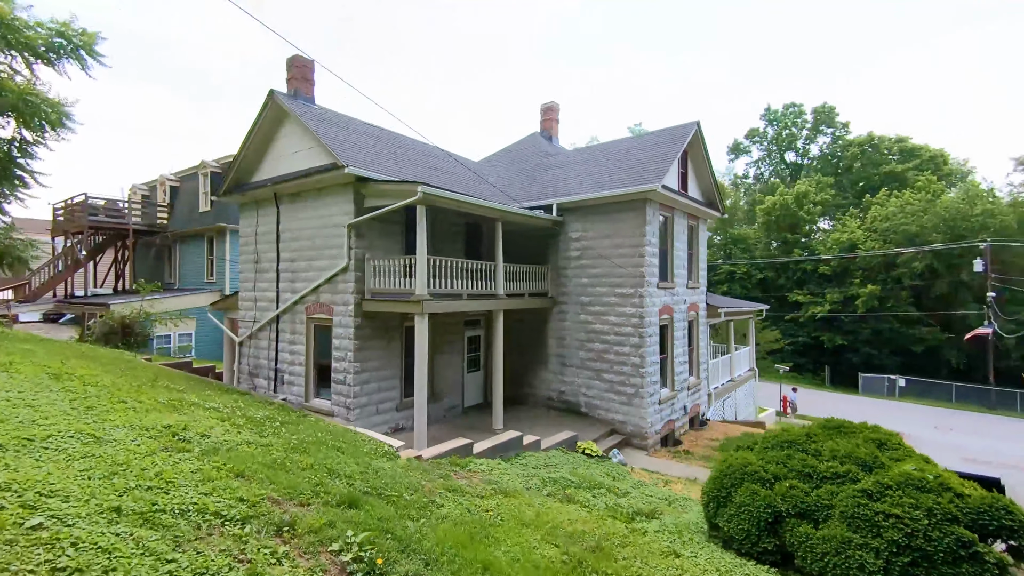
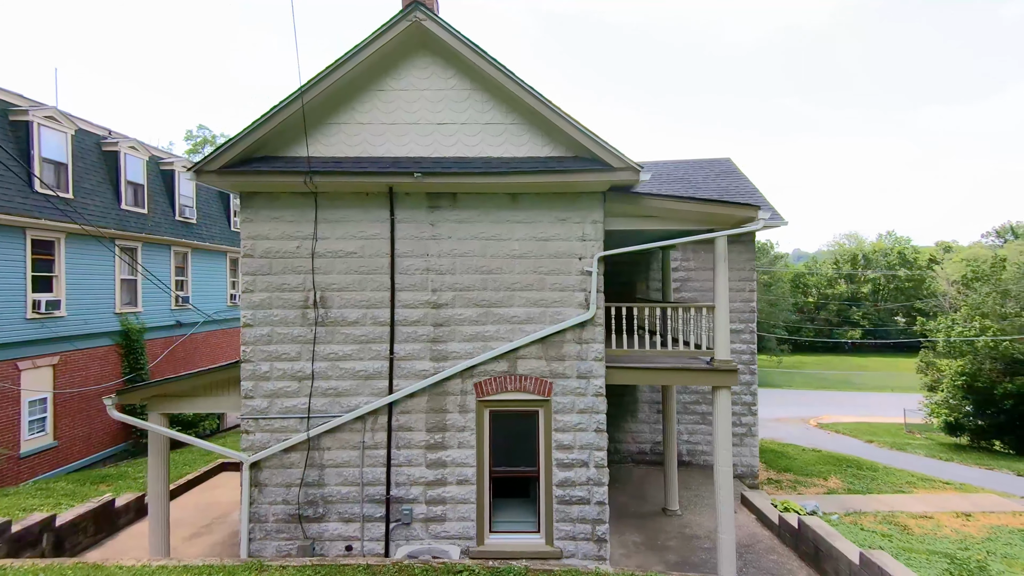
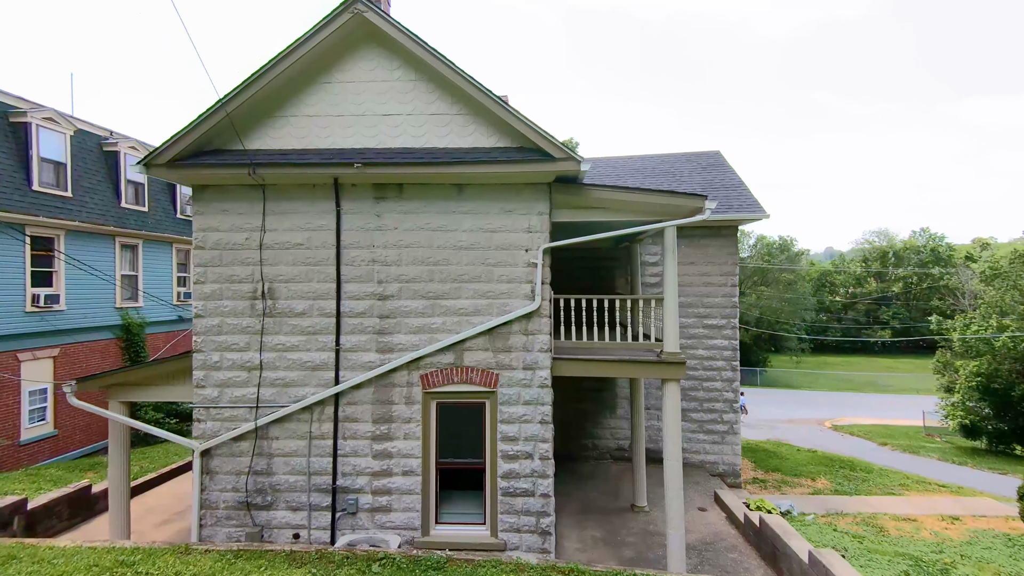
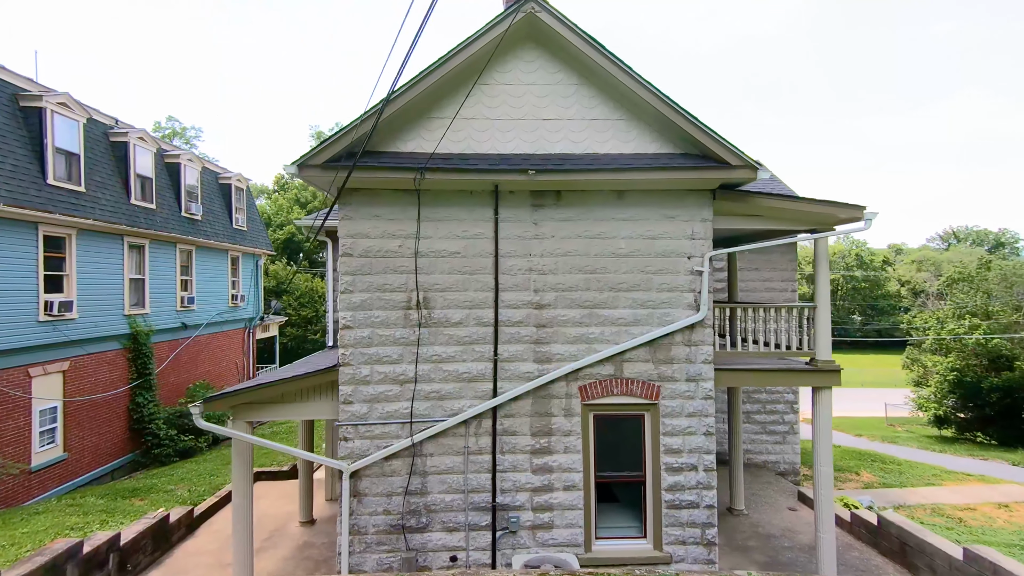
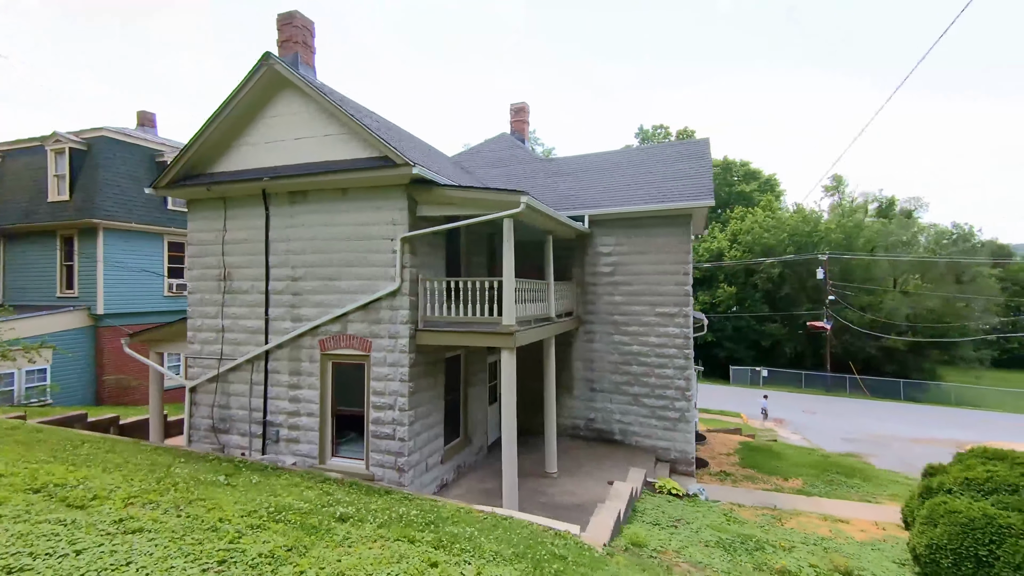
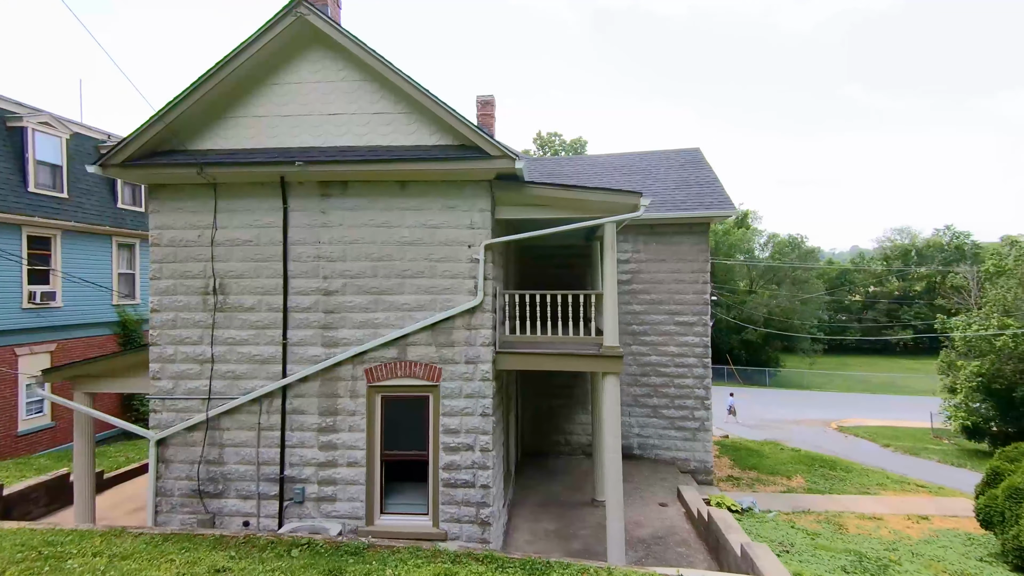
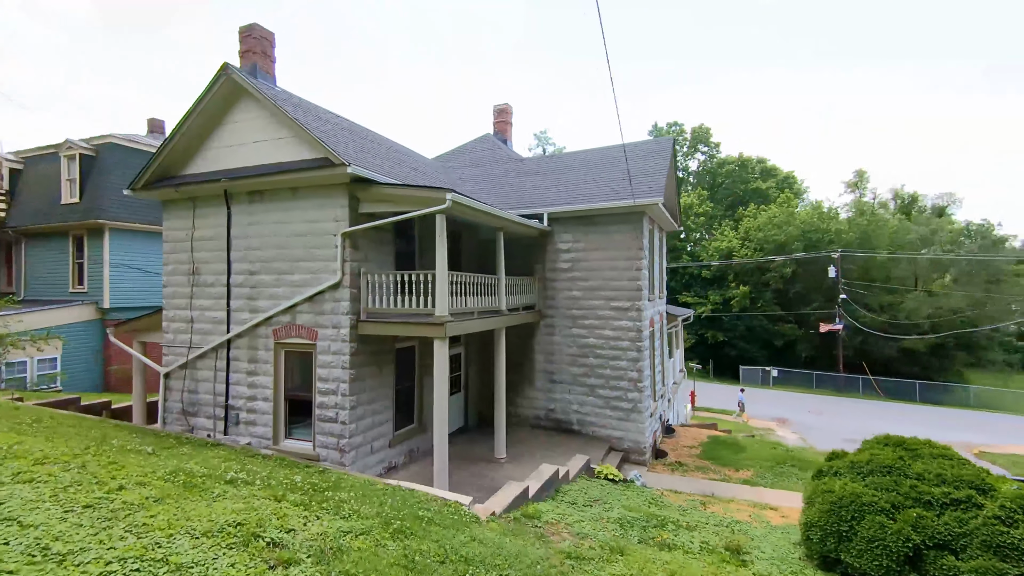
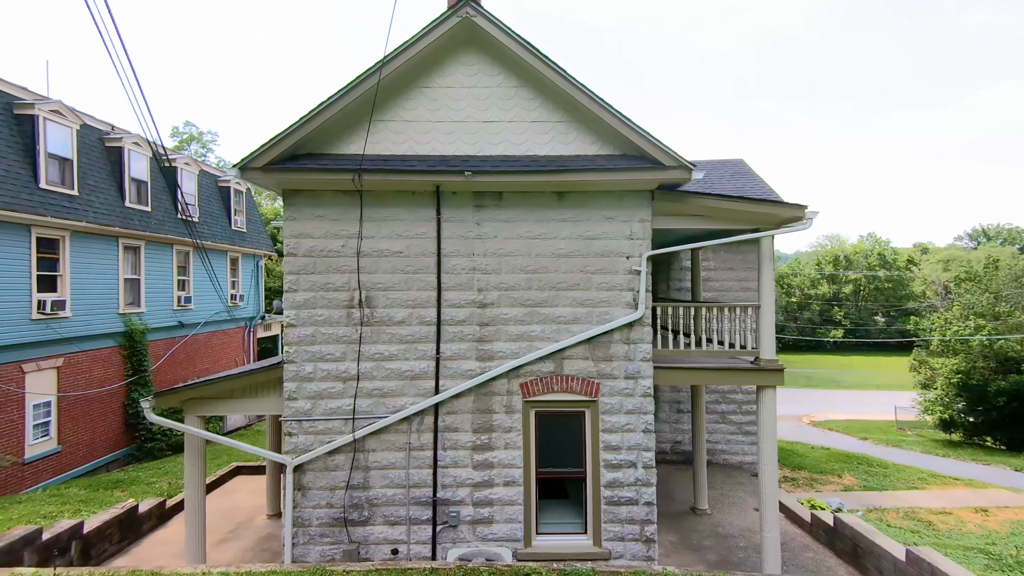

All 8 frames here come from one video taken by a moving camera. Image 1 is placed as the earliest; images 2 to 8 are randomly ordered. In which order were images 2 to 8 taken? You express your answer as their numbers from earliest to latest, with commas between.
7, 5, 6, 3, 2, 8, 4
